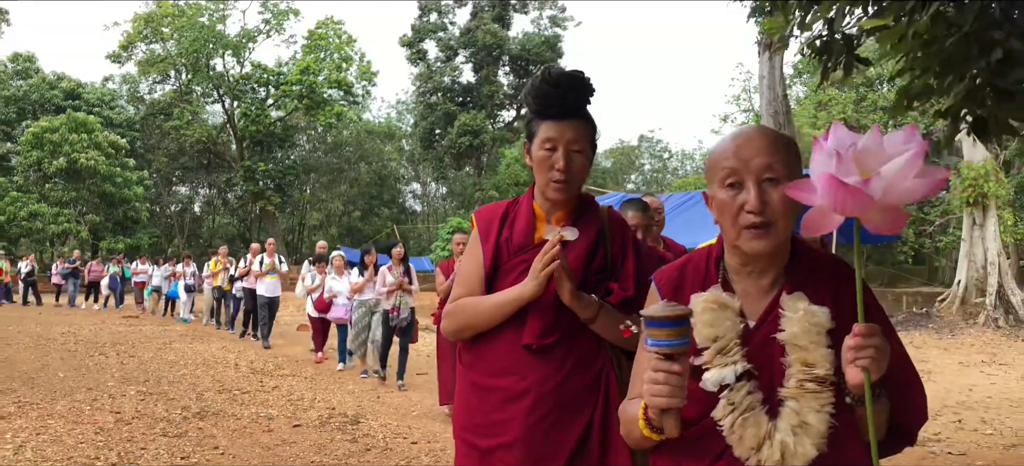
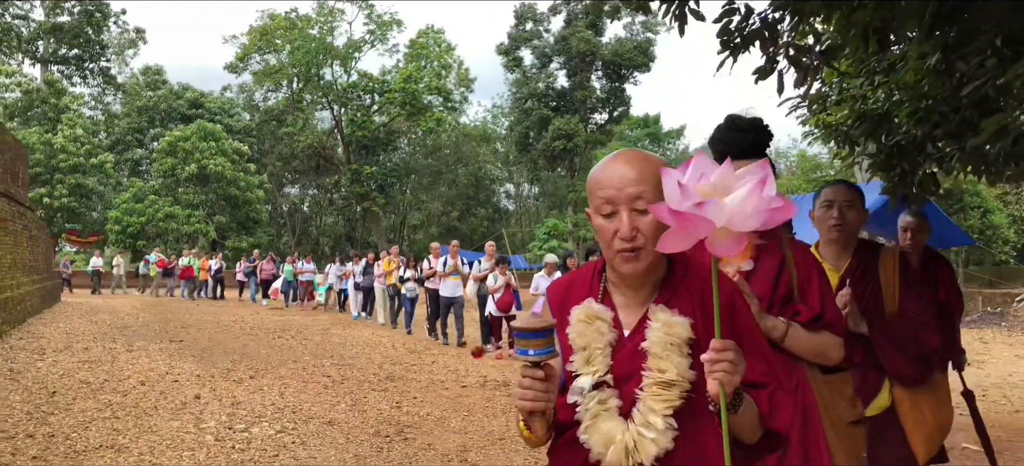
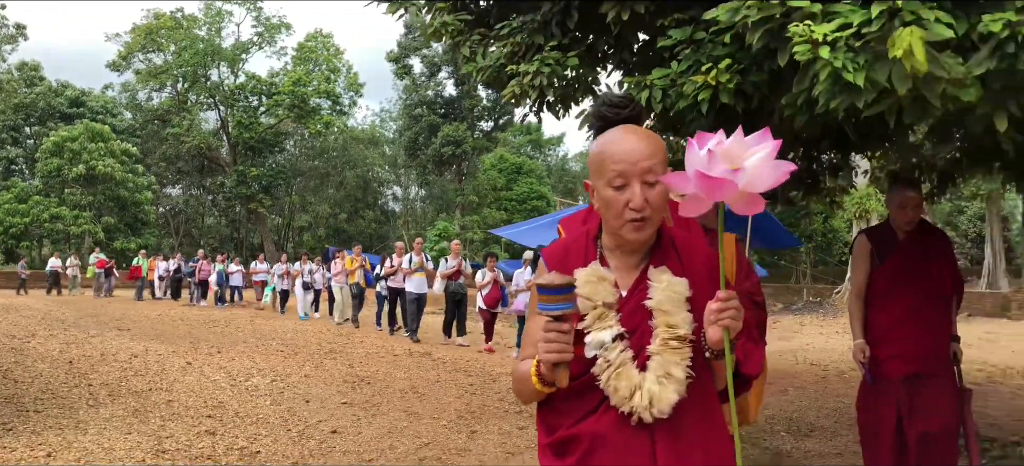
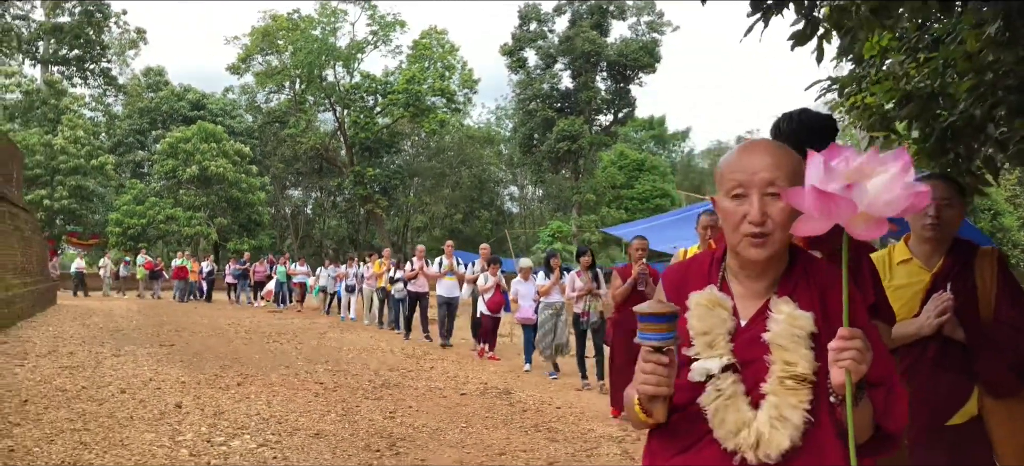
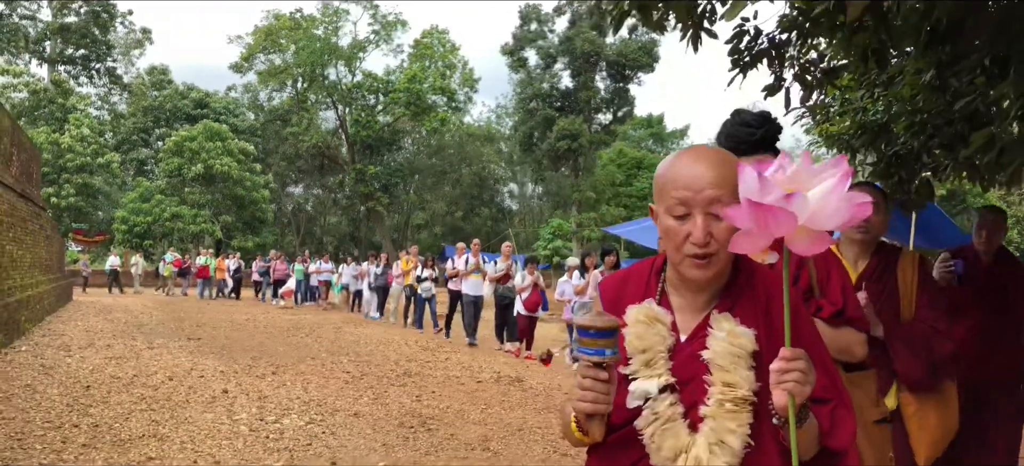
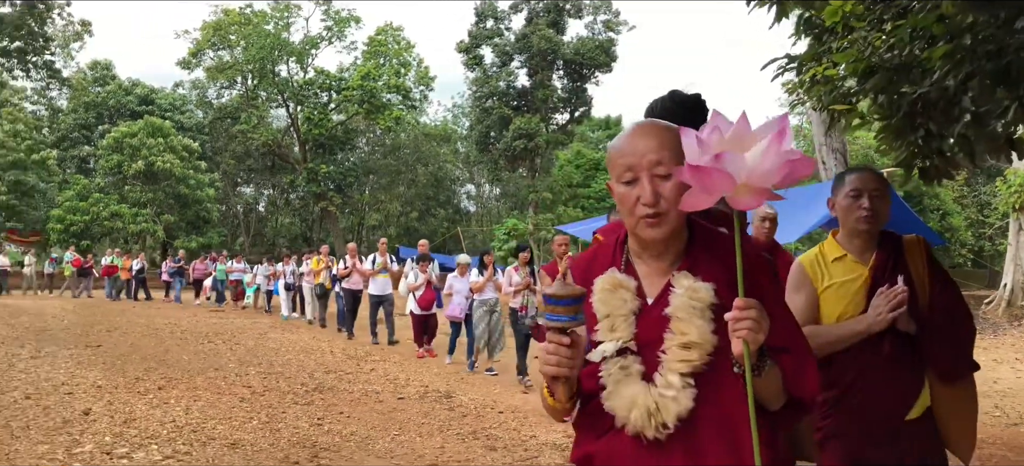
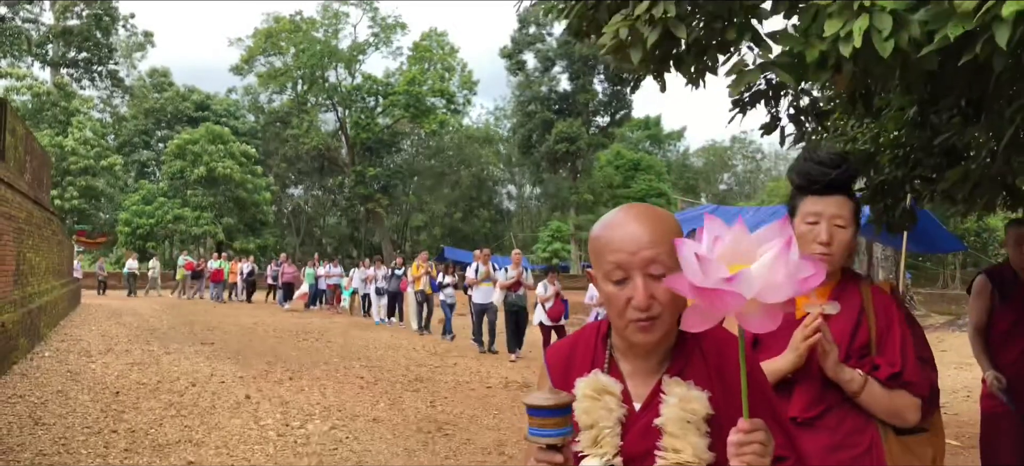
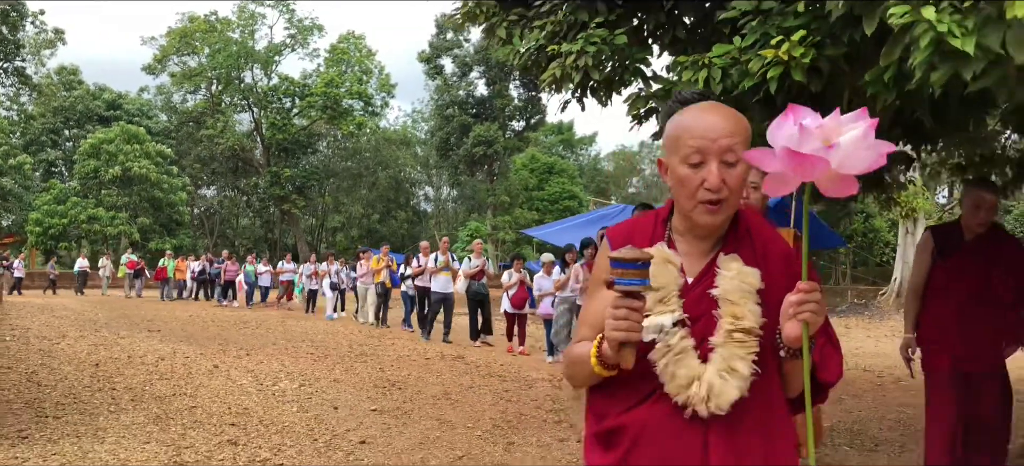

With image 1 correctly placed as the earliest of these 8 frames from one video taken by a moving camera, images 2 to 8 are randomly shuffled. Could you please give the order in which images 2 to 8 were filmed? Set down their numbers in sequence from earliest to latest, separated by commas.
6, 4, 2, 5, 7, 8, 3
